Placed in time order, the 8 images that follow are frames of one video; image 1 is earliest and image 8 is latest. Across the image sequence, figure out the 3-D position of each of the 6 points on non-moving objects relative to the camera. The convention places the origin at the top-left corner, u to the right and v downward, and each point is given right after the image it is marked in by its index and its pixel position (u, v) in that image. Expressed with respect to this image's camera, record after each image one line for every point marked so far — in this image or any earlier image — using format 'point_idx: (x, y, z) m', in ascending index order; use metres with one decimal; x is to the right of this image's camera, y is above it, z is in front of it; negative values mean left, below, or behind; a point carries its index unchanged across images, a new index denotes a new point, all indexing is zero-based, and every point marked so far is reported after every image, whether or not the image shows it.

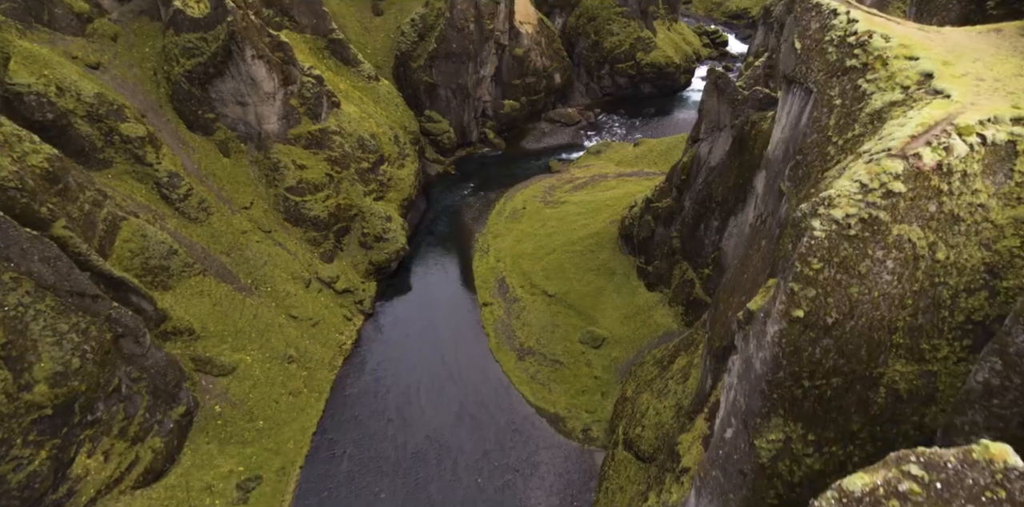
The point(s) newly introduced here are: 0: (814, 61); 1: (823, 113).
0: (+10.1, +6.4, +20.0) m
1: (+10.0, +4.5, +19.2) m
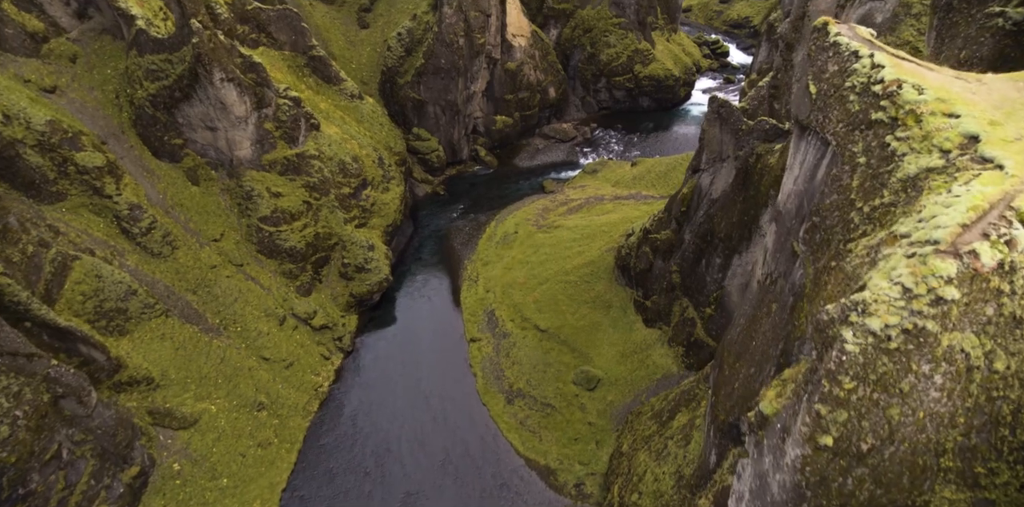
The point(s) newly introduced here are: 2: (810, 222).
0: (+9.4, +4.2, +17.5) m
1: (+9.2, +2.3, +16.6) m
2: (+8.9, +1.0, +17.9) m
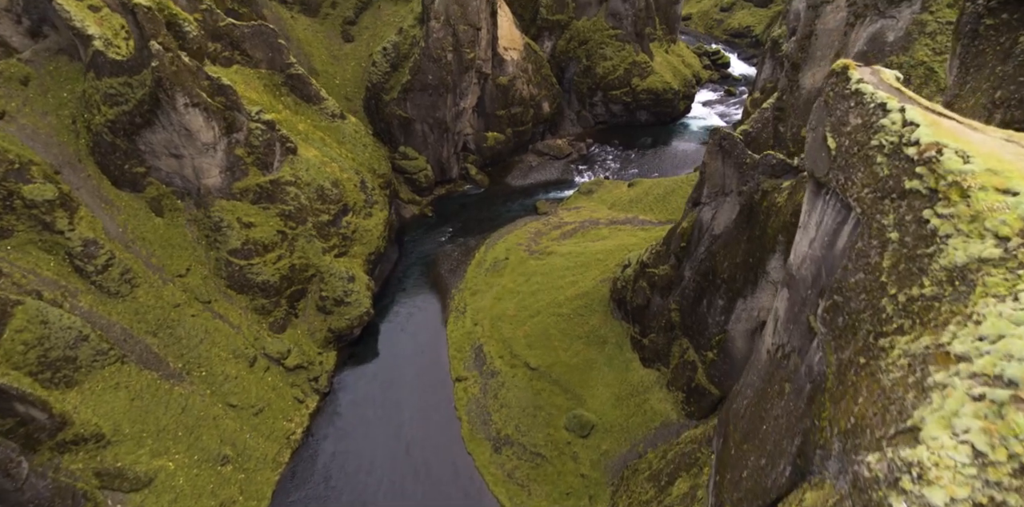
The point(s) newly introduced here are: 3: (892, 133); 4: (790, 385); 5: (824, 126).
0: (+8.7, +2.1, +14.9) m
1: (+8.5, +0.1, +14.0) m
2: (+8.2, -1.2, +15.3) m
3: (+9.2, +2.9, +14.3) m
4: (+7.9, -3.8, +17.0) m
5: (+8.9, +3.6, +16.8) m
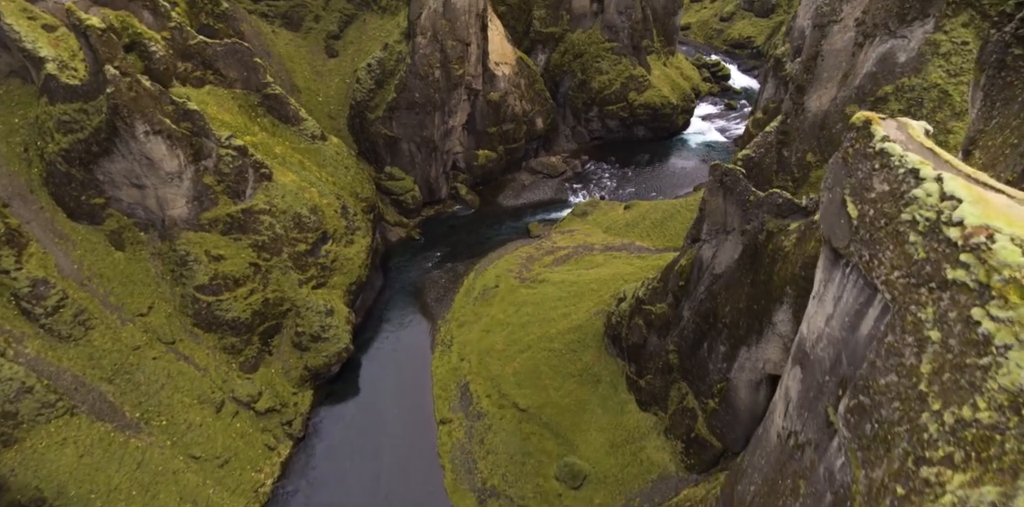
0: (+7.9, +0.2, +12.6) m
1: (+7.8, -1.8, +11.7) m
2: (+7.5, -3.1, +13.0) m
3: (+8.4, +1.0, +12.0) m
4: (+7.2, -5.7, +14.6) m
5: (+8.1, +1.6, +14.5) m
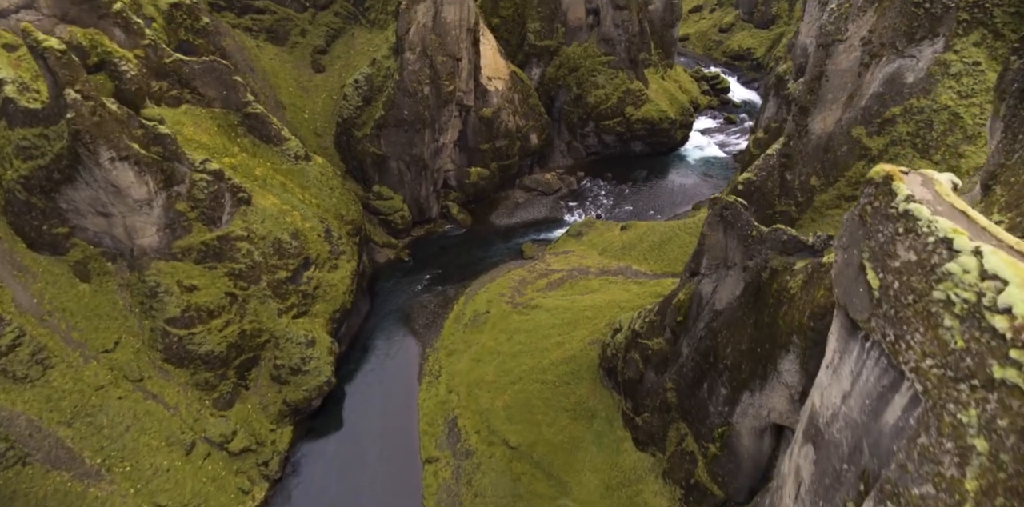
0: (+7.4, -1.3, +10.8) m
1: (+7.2, -3.3, +9.9) m
2: (+6.9, -4.6, +11.2) m
3: (+7.9, -0.5, +10.2) m
4: (+6.6, -7.3, +12.7) m
5: (+7.6, +0.1, +12.7) m
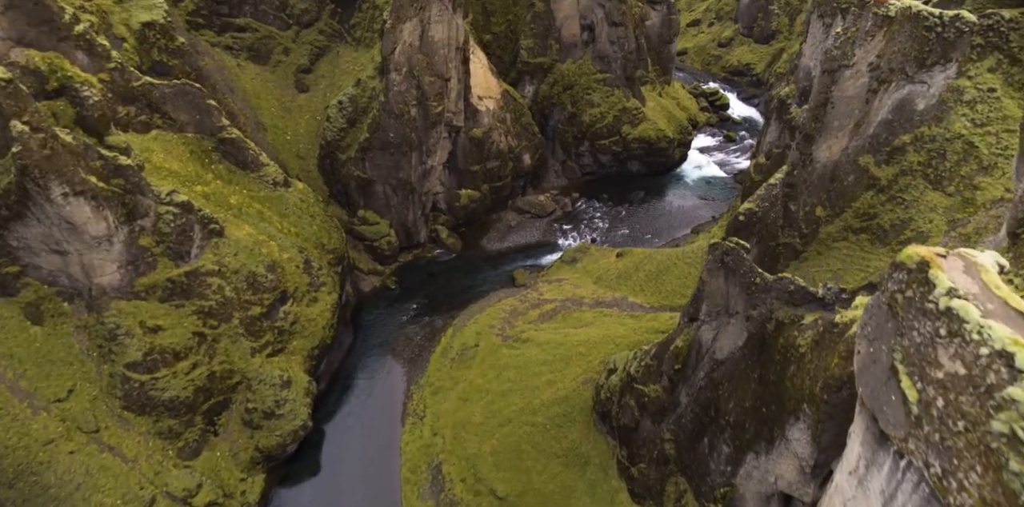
0: (+6.7, -3.1, +8.7) m
1: (+6.6, -5.0, +7.7) m
2: (+6.3, -6.3, +9.0) m
3: (+7.2, -2.2, +8.1) m
4: (+6.0, -9.0, +10.6) m
5: (+6.9, -1.6, +10.6) m
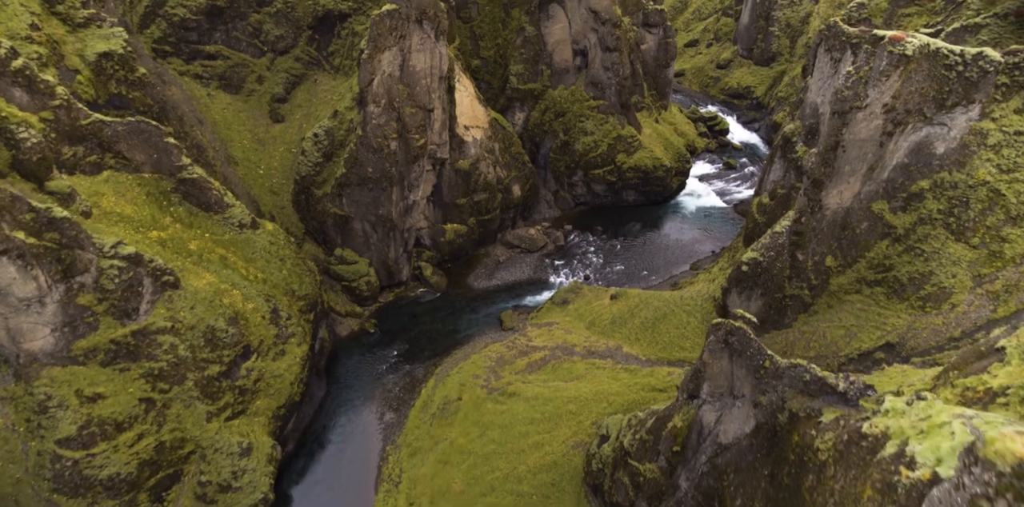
0: (+5.9, -5.4, +5.6) m
1: (+5.7, -7.4, +4.6) m
2: (+5.4, -8.7, +5.9) m
3: (+6.4, -4.6, +5.1) m
4: (+5.1, -11.4, +7.4) m
5: (+6.0, -4.0, +7.6) m
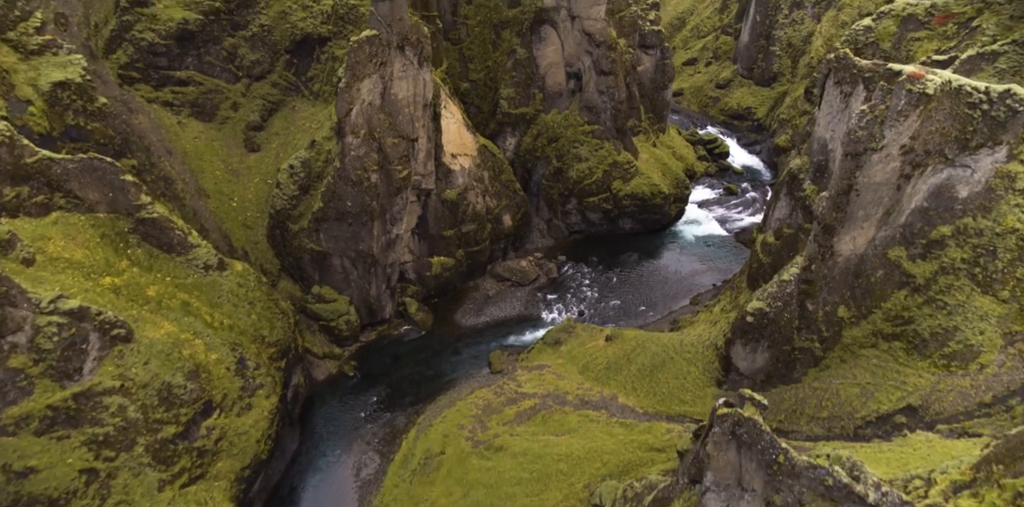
0: (+5.2, -7.4, +2.8) m
1: (+5.0, -9.4, +1.8) m
2: (+4.7, -10.7, +3.1) m
3: (+5.7, -6.6, +2.3) m
4: (+4.4, -13.5, +4.5) m
5: (+5.3, -6.1, +4.8) m
